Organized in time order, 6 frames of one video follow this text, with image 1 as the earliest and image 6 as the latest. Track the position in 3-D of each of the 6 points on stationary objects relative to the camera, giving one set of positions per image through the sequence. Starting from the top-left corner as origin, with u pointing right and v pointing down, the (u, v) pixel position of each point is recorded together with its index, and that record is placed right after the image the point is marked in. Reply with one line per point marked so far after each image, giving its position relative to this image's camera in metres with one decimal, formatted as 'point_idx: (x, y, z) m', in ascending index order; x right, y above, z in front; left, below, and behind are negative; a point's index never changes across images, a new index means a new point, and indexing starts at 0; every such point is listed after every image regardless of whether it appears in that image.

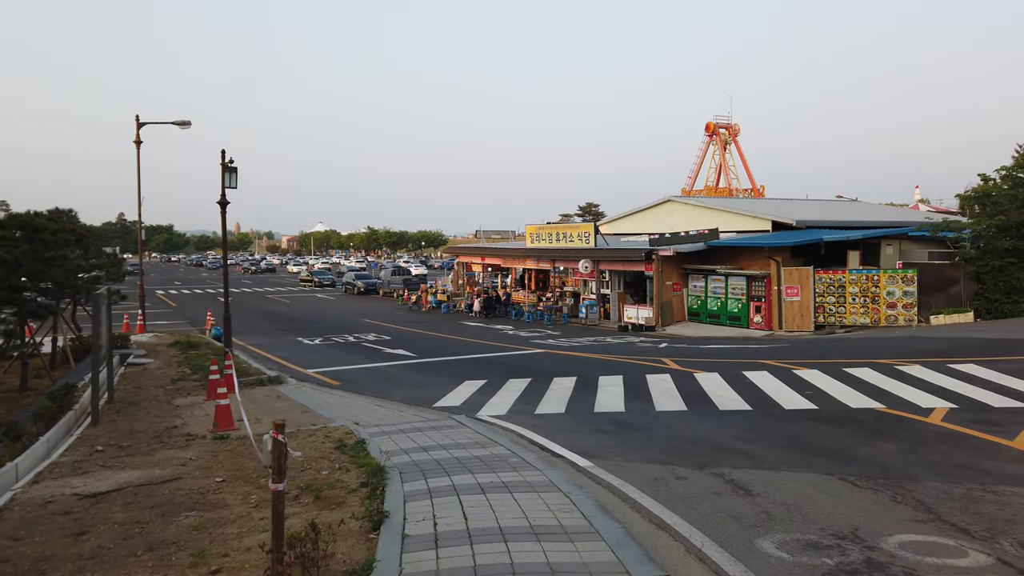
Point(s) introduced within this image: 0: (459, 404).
0: (-1.0, -2.2, +14.0) m
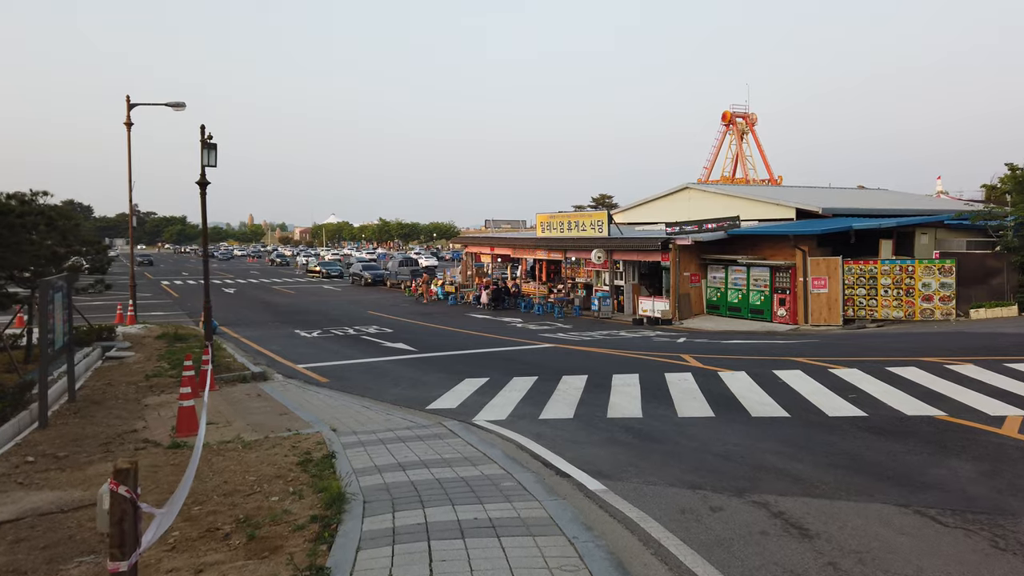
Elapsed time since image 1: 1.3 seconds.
0: (-0.9, -2.0, +12.5) m
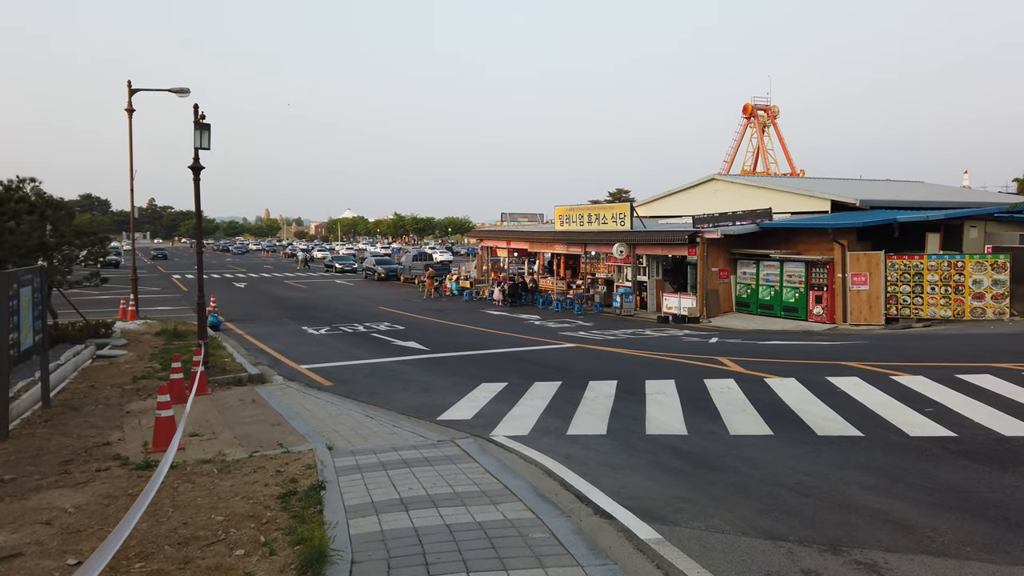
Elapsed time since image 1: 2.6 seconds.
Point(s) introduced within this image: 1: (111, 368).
0: (-0.6, -1.9, +11.1) m
1: (-8.6, -1.7, +15.9) m
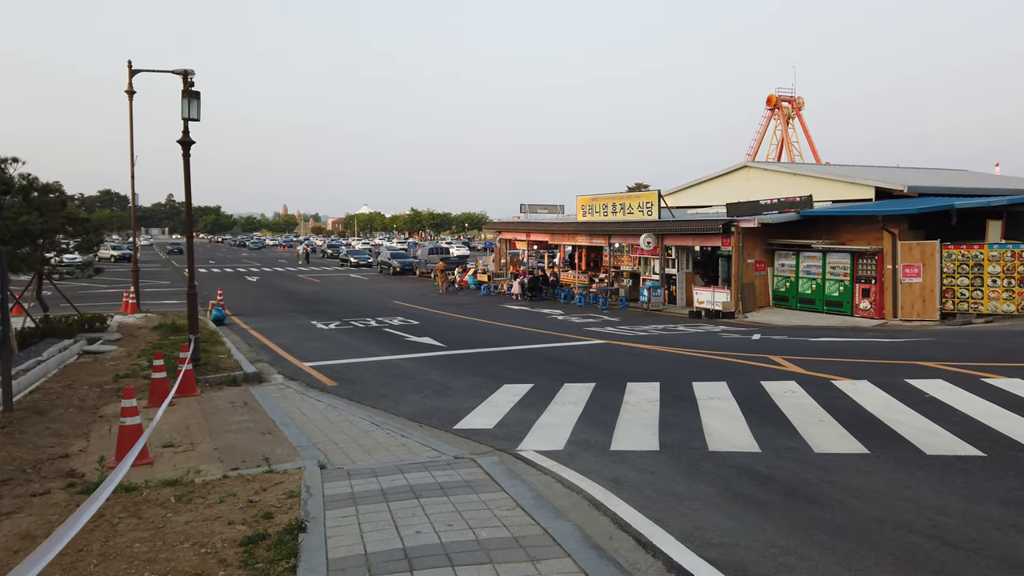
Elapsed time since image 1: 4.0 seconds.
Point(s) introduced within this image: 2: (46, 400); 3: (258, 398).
0: (-0.2, -1.7, +9.4) m
1: (-8.1, -1.5, +14.4) m
2: (-7.2, -1.7, +11.5) m
3: (-4.0, -1.7, +11.8) m
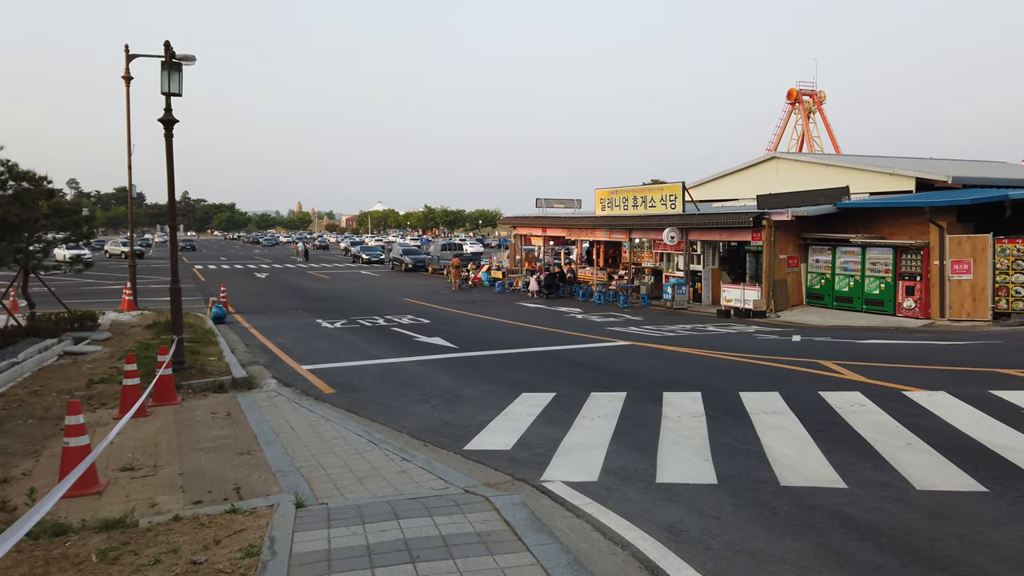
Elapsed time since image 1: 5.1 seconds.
0: (0.0, -1.7, +8.0) m
1: (-7.8, -1.4, +13.1) m
2: (-7.0, -1.7, +10.1) m
3: (-3.8, -1.7, +10.4) m
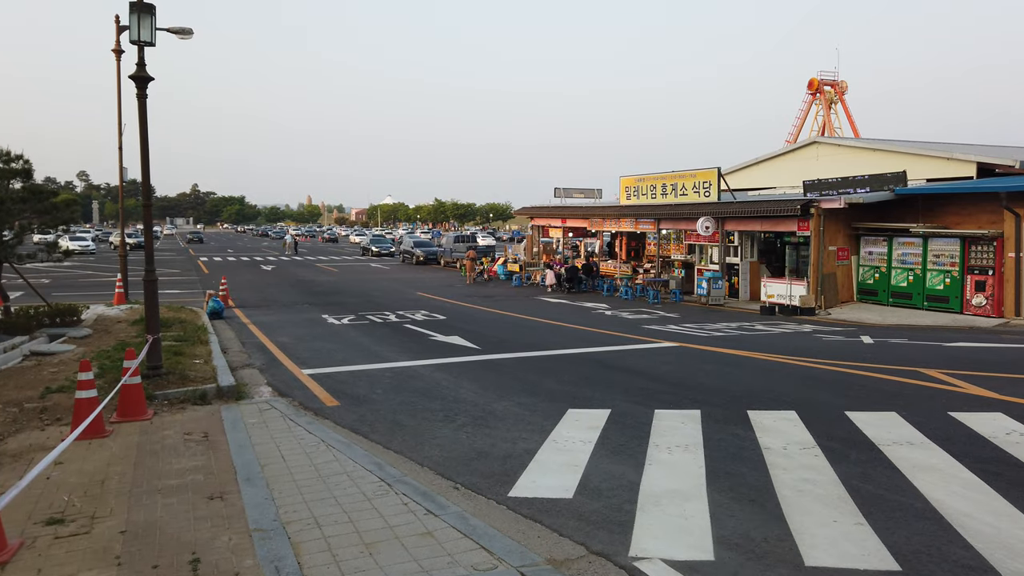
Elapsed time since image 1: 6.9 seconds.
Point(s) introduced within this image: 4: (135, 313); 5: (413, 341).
0: (+0.5, -1.6, +6.0) m
1: (-7.2, -1.3, +11.2) m
2: (-6.4, -1.5, +8.2) m
3: (-3.2, -1.6, +8.5) m
4: (-9.7, -0.6, +19.0) m
5: (-2.1, -1.1, +16.1) m
